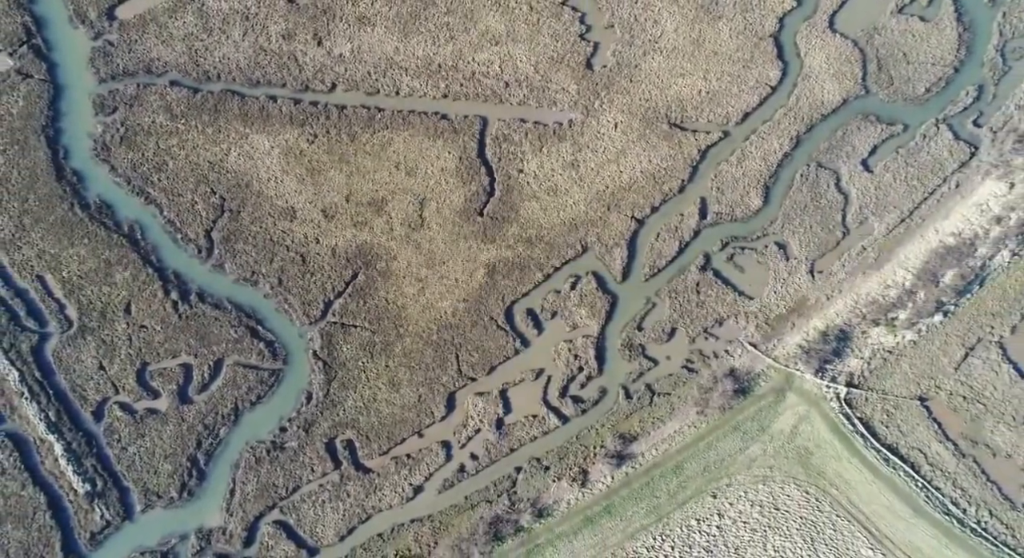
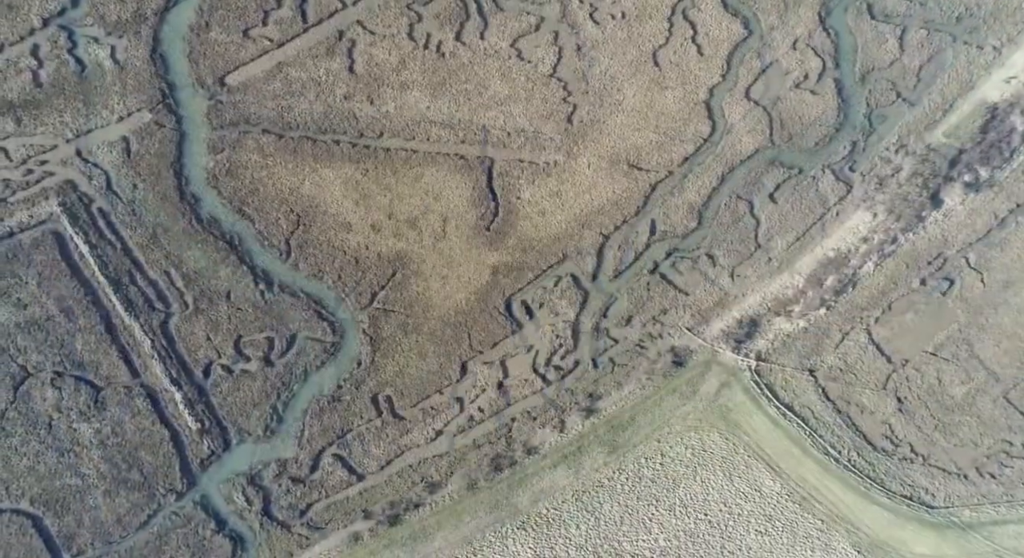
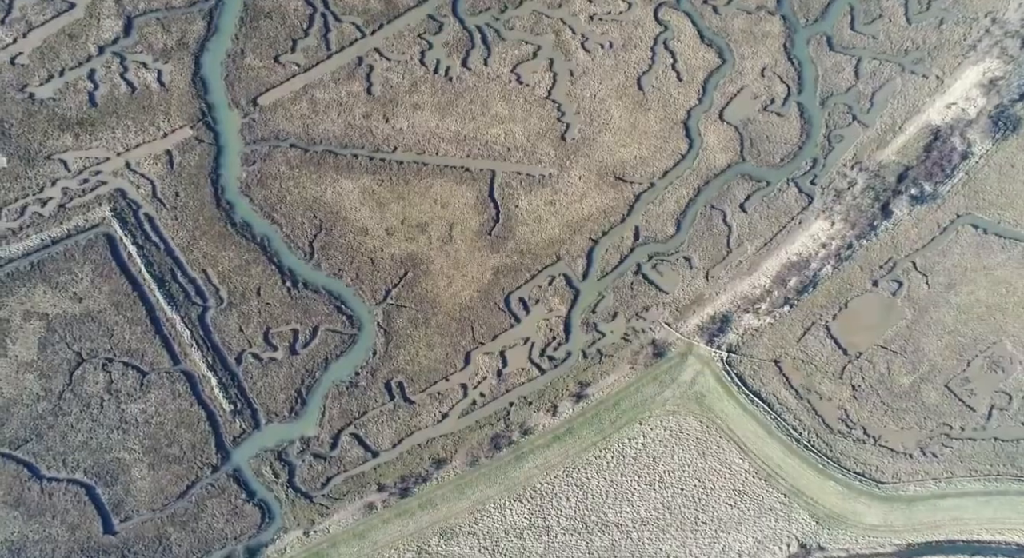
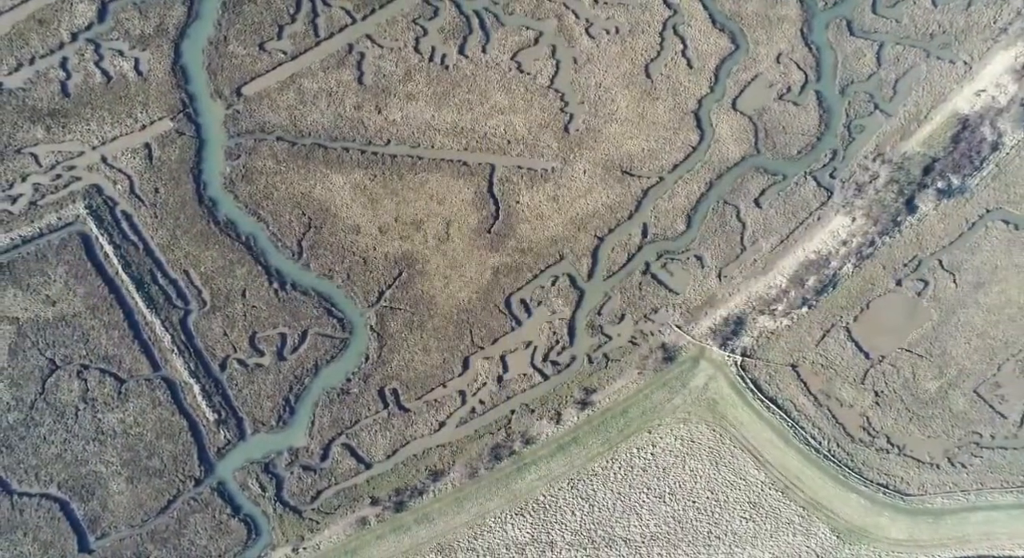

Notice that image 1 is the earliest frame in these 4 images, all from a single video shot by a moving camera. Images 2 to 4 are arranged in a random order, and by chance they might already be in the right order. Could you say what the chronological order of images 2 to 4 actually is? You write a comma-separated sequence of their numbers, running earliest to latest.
2, 4, 3
